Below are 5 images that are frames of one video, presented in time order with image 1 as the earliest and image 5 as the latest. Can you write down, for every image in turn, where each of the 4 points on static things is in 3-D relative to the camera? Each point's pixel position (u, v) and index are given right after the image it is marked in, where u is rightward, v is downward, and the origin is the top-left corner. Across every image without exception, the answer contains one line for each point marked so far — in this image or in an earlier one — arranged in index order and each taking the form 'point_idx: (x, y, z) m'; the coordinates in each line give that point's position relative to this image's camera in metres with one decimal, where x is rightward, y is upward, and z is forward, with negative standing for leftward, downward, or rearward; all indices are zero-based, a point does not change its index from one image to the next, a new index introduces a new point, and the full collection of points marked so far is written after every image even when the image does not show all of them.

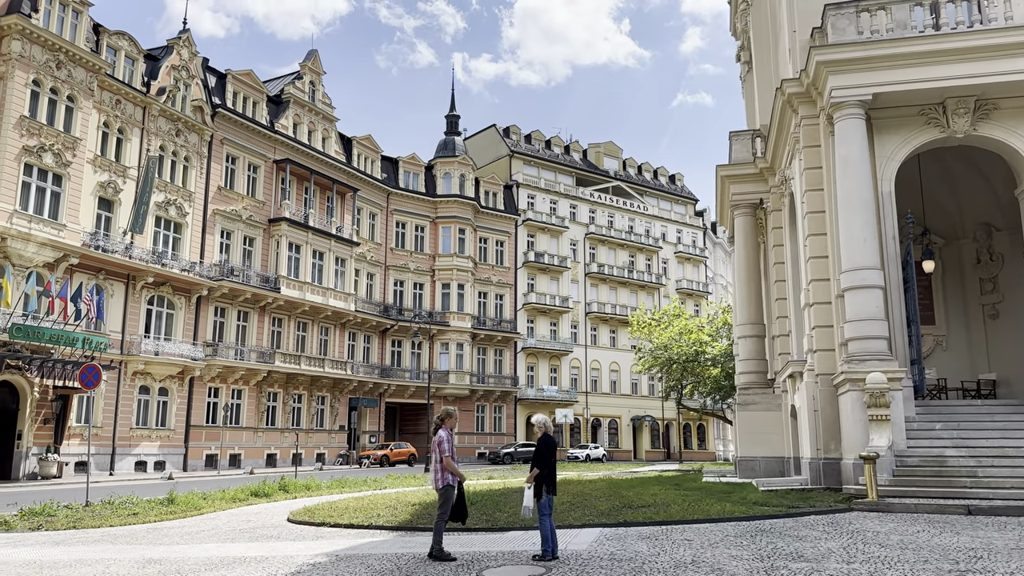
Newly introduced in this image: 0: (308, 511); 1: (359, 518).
0: (-3.6, -4.0, +15.0) m
1: (-2.3, -3.5, +12.6) m
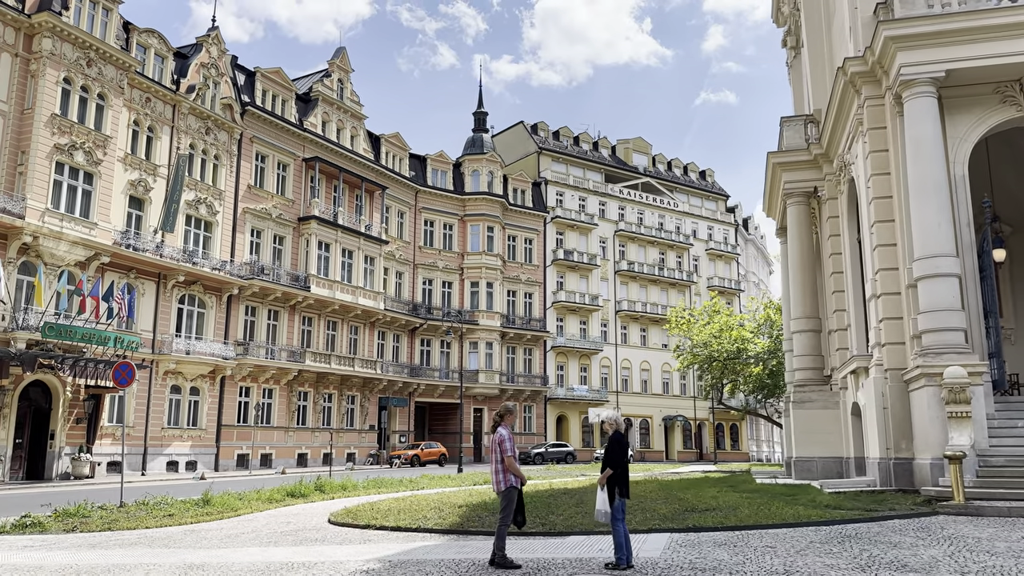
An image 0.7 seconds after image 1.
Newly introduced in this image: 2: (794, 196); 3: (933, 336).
0: (-2.8, -3.9, +14.4) m
1: (-1.5, -3.3, +12.0) m
2: (+7.0, +2.3, +20.5) m
3: (+6.7, -0.8, +13.4) m
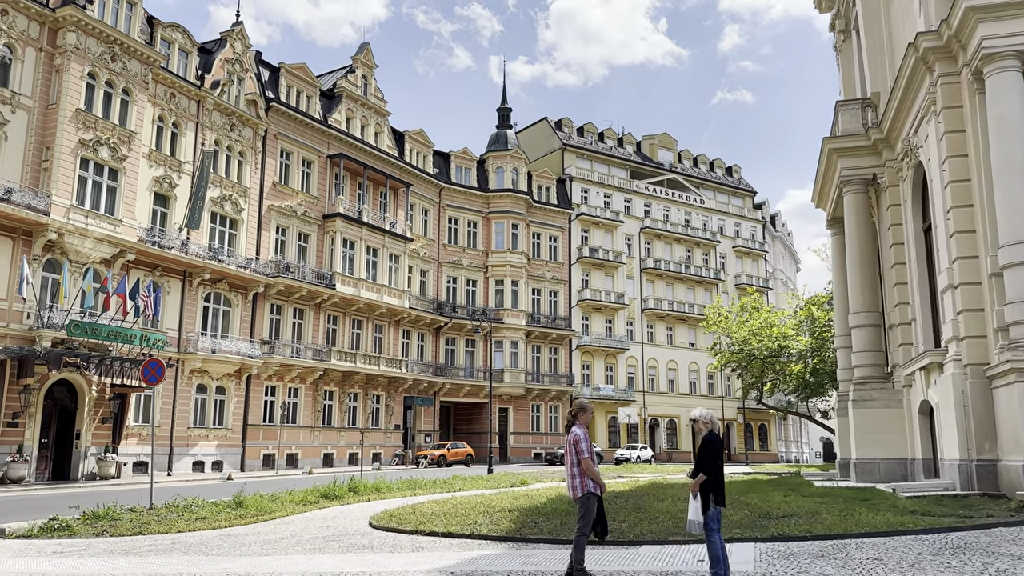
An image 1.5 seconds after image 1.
0: (-2.0, -3.7, +13.7) m
1: (-0.7, -3.2, +11.3) m
2: (+7.9, +2.4, +19.6) m
3: (+7.5, -0.6, +12.5) m
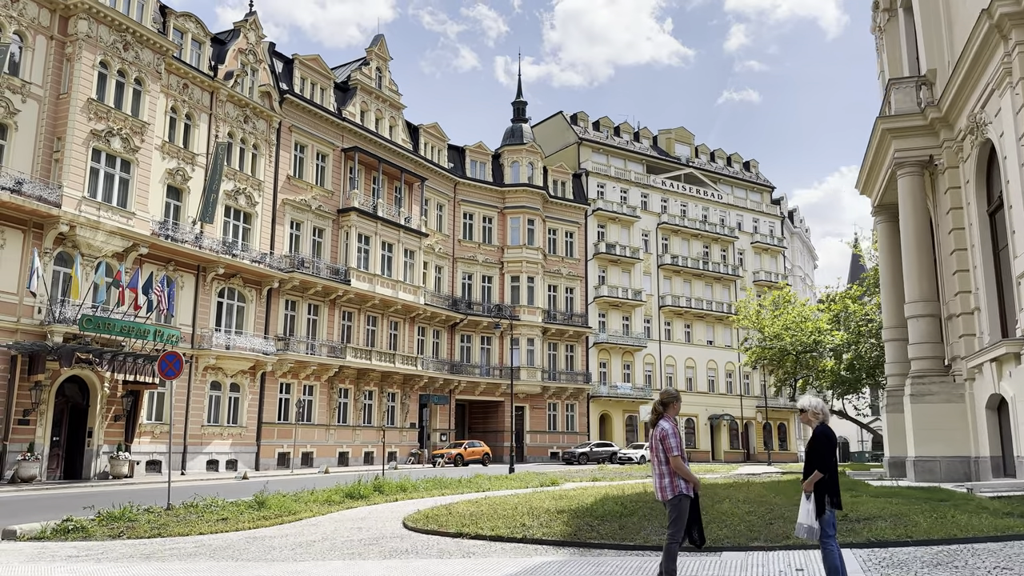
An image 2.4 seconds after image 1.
0: (-1.3, -3.5, +12.8) m
1: (-0.1, -3.0, +10.4) m
2: (+8.6, +2.7, +18.6) m
3: (+8.2, -0.4, +11.5) m
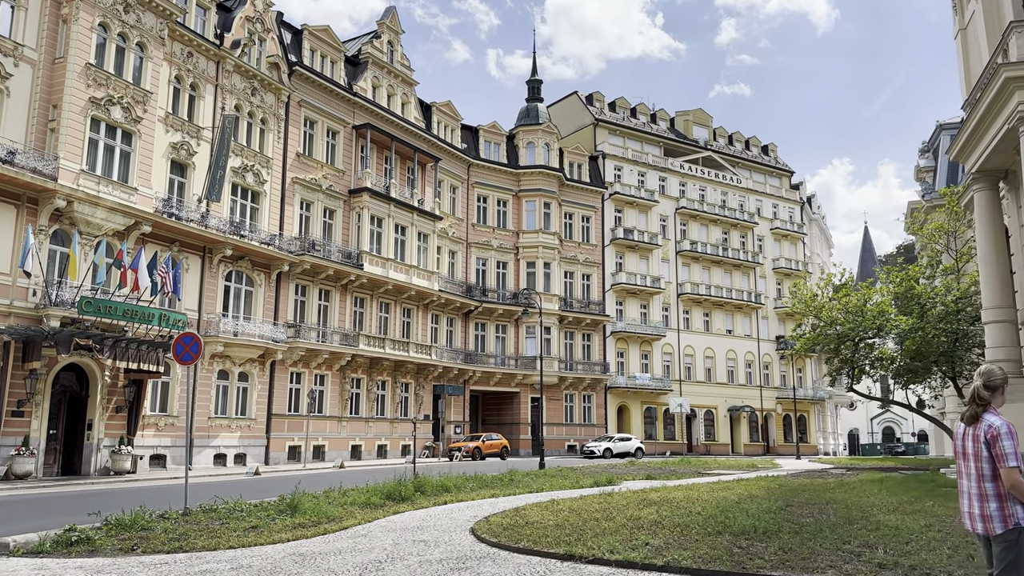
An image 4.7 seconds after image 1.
0: (-0.1, -3.1, +10.7) m
1: (+1.2, -2.6, +8.2) m
2: (+9.8, +3.2, +16.4) m
3: (+9.4, +0.1, +9.4) m
